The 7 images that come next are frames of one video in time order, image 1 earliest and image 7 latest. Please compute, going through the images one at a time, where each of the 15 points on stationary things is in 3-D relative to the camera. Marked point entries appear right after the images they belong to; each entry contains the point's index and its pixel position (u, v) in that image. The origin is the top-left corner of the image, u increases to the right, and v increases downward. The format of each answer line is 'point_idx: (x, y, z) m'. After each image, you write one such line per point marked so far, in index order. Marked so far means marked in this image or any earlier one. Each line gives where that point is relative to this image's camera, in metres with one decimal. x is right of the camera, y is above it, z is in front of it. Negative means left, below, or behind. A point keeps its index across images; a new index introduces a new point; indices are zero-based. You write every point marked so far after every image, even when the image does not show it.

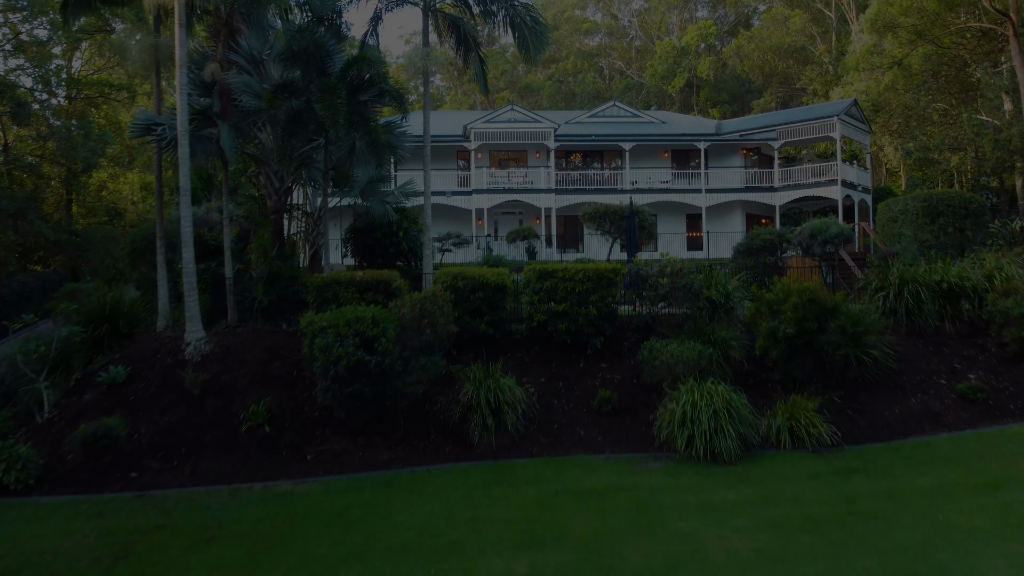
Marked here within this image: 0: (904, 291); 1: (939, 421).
0: (+5.9, 0.0, +12.2) m
1: (+5.5, -1.7, +10.4) m
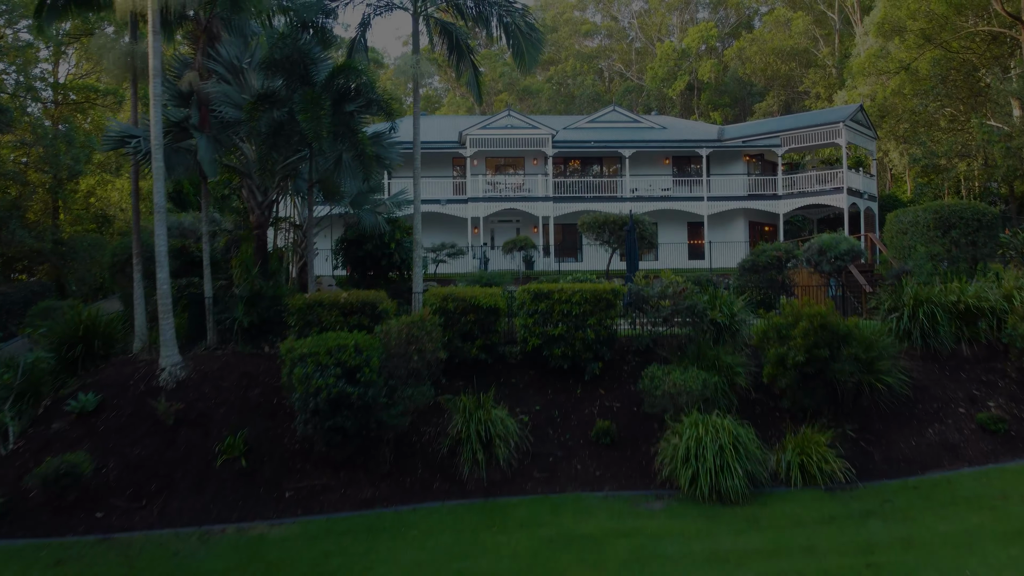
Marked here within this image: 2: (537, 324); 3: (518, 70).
0: (+5.8, -0.3, +11.5) m
1: (+5.4, -2.0, +9.7) m
2: (+0.3, -0.5, +10.8) m
3: (+0.1, +3.6, +13.4) m
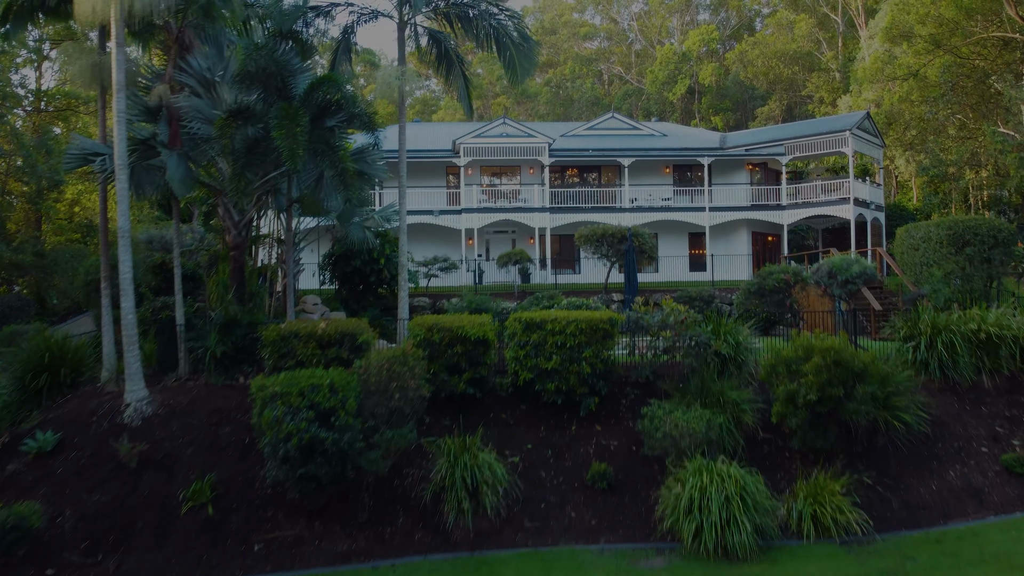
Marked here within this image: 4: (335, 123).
0: (+5.7, -0.7, +10.8) m
1: (+5.3, -2.4, +9.0) m
2: (+0.2, -0.9, +10.1) m
3: (-0.1, +3.2, +12.6) m
4: (-2.5, +2.3, +11.3) m
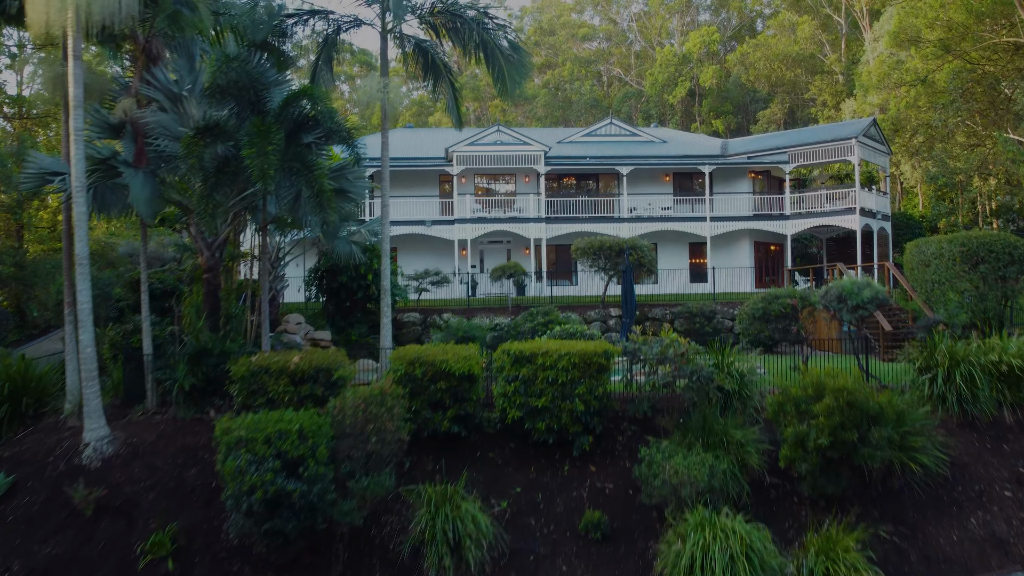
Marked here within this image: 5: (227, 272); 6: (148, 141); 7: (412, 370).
0: (+5.6, -1.1, +10.1) m
1: (+5.1, -2.7, +8.3) m
2: (+0.1, -1.2, +9.4) m
3: (-0.2, +2.8, +11.9) m
4: (-2.6, +2.0, +10.6) m
5: (-4.7, +0.3, +13.4) m
6: (-4.6, +1.9, +10.1) m
7: (-1.2, -0.9, +9.3) m
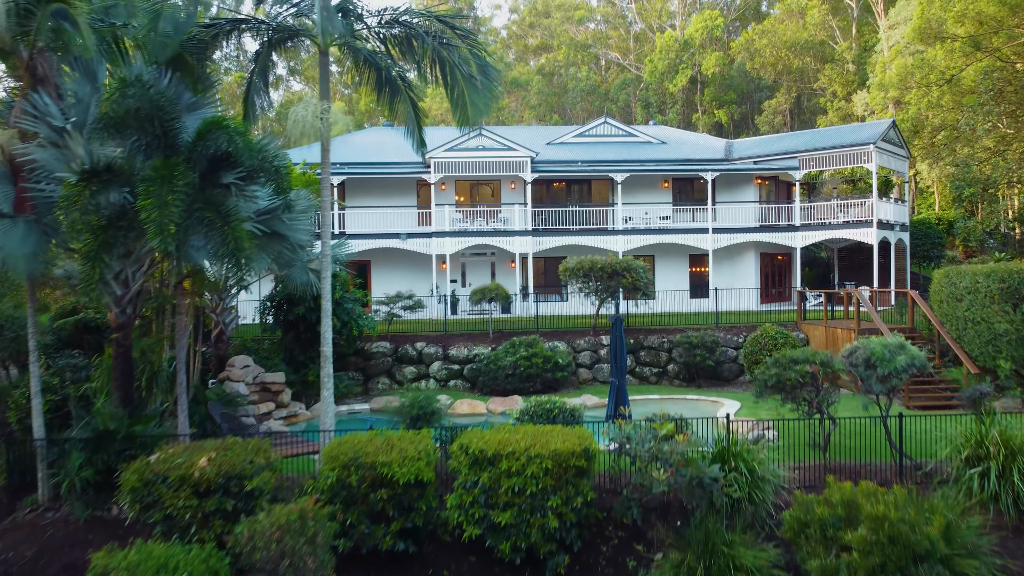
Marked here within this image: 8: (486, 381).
0: (+5.2, -1.9, +8.3) m
1: (+4.7, -3.6, +6.6) m
2: (-0.3, -2.0, +7.6) m
3: (-0.6, +2.1, +10.0) m
4: (-3.0, +1.2, +8.7) m
5: (-5.1, -0.4, +11.6) m
6: (-5.0, +1.1, +8.3) m
7: (-1.6, -1.8, +7.5) m
8: (-0.5, -1.8, +15.8) m
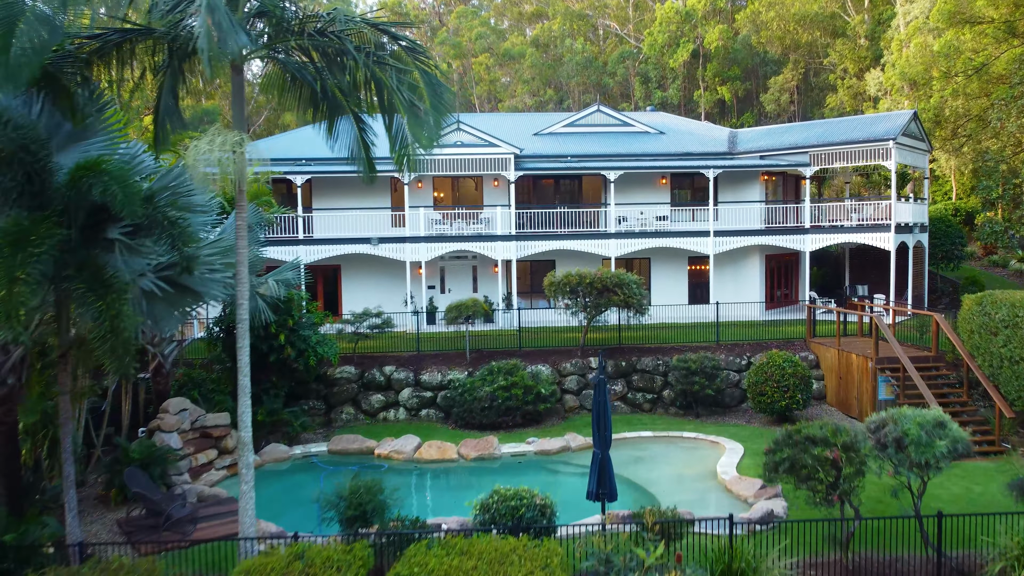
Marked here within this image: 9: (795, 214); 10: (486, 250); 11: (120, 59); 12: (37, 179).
0: (+4.8, -2.6, +6.8) m
1: (+4.3, -4.4, +5.1) m
2: (-0.7, -2.8, +6.1) m
3: (-1.0, +1.5, +8.3) m
4: (-3.4, +0.5, +7.0) m
5: (-5.5, -1.0, +9.9) m
6: (-5.4, +0.3, +6.6) m
7: (-2.0, -2.5, +5.9) m
8: (-0.9, -2.2, +14.2) m
9: (+7.0, +1.9, +19.7) m
10: (-0.6, +1.0, +18.9) m
11: (-3.8, +2.2, +7.8) m
12: (-4.1, +0.9, +6.8) m
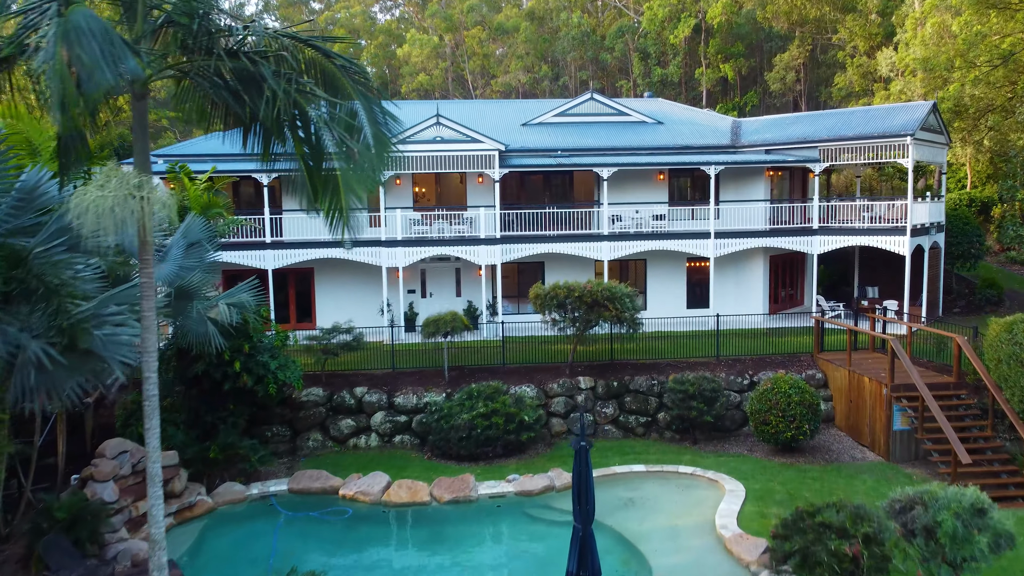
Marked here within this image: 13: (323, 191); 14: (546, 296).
0: (+4.5, -3.2, +5.6) m
1: (+4.0, -5.0, +4.0) m
2: (-1.0, -3.4, +4.9) m
3: (-1.3, +0.9, +7.0) m
4: (-3.7, -0.1, +5.7) m
5: (-5.8, -1.5, +8.7) m
6: (-5.7, -0.3, +5.3) m
7: (-2.3, -3.1, +4.8) m
8: (-1.2, -2.5, +13.0) m
9: (+6.6, +1.8, +18.4) m
10: (-0.9, +0.9, +17.6) m
11: (-4.1, +1.7, +6.5) m
12: (-4.4, +0.3, +5.5) m
13: (-1.3, +1.0, +6.8) m
14: (+0.6, -0.1, +14.3) m
